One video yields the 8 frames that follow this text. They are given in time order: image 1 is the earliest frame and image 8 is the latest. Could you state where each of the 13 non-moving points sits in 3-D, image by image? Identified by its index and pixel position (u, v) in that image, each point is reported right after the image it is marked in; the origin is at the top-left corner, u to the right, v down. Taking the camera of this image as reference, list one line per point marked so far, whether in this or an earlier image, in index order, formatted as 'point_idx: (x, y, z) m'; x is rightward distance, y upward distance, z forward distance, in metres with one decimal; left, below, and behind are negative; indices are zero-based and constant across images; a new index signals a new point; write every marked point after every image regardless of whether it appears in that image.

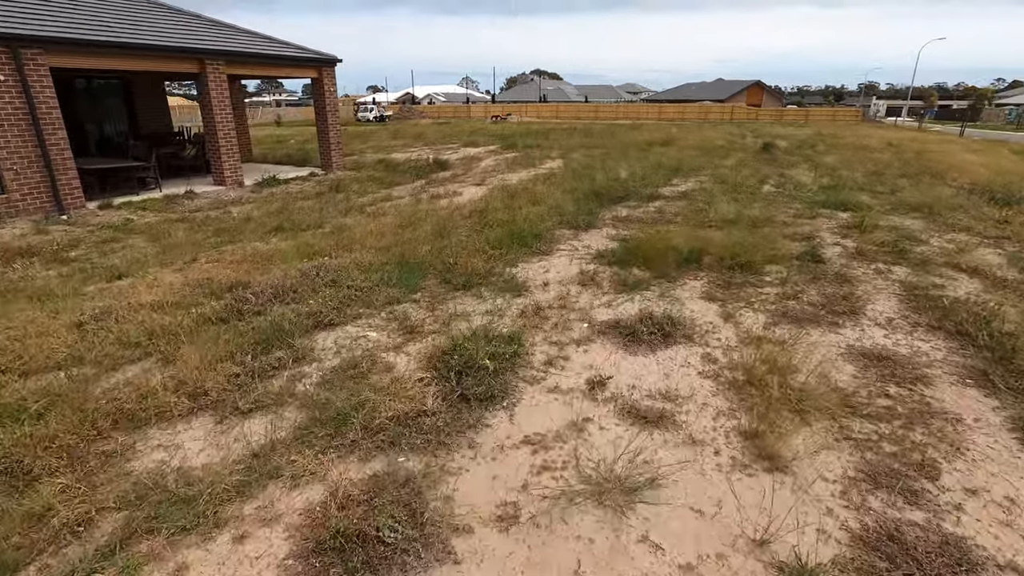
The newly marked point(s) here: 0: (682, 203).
0: (+2.9, +1.5, +9.2) m
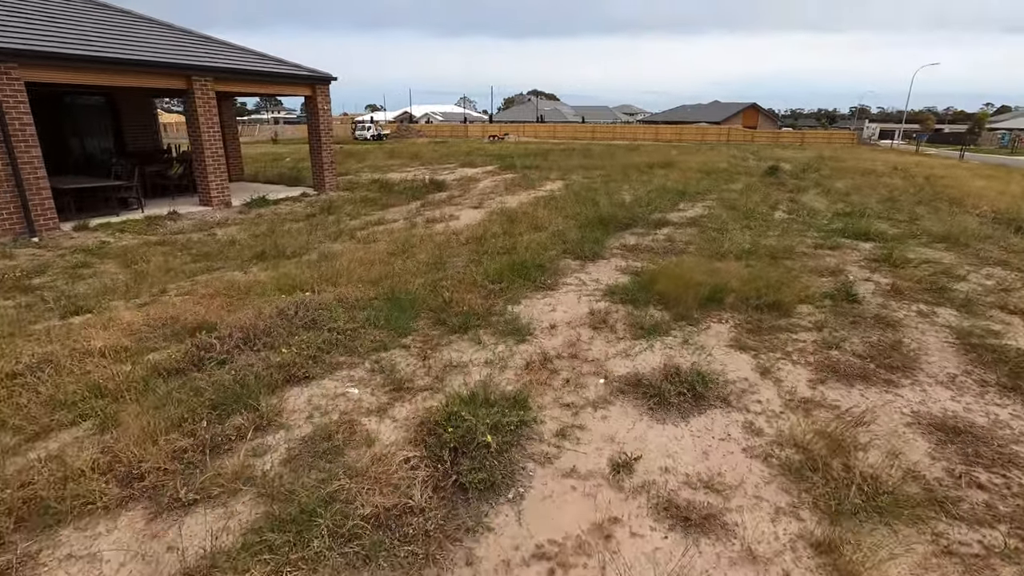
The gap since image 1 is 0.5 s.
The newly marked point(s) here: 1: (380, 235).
0: (+2.9, +0.9, +8.7) m
1: (-2.2, +0.9, +8.9) m
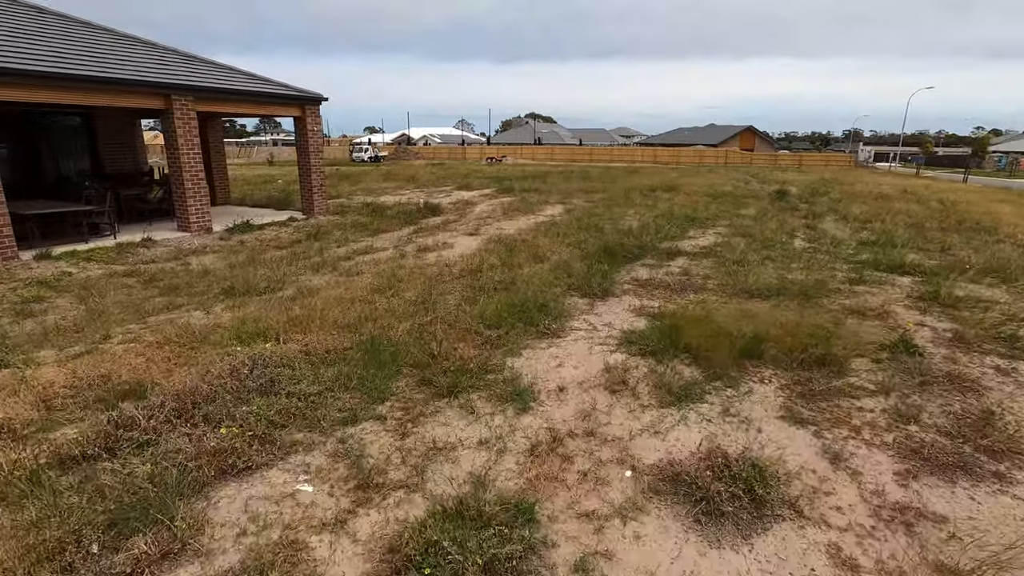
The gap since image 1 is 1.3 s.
0: (+2.9, +0.4, +7.9) m
1: (-2.2, +0.3, +8.1) m
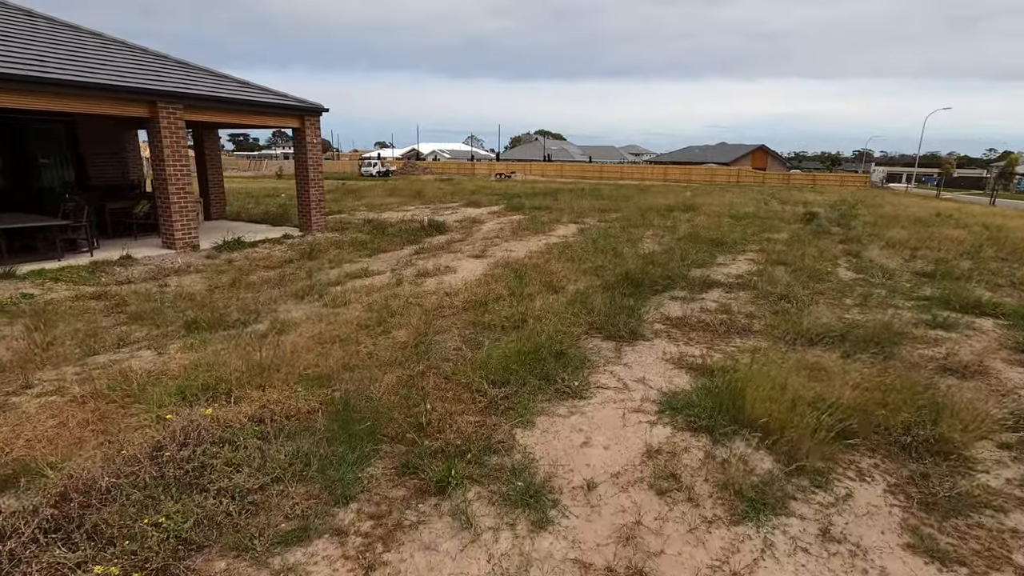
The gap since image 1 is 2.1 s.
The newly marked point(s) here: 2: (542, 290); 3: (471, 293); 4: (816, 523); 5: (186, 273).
0: (+3.1, -0.1, +6.8) m
1: (-2.1, -0.1, +7.1) m
2: (+0.4, 0.0, +7.2) m
3: (-0.5, -0.1, +7.0) m
4: (+1.5, -1.2, +2.6) m
5: (-6.2, +0.3, +10.1) m
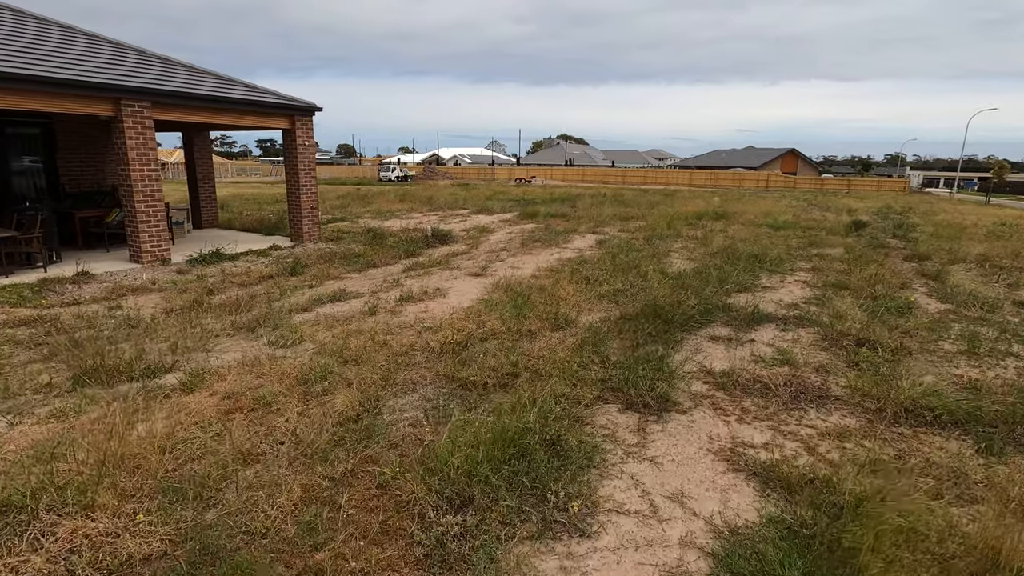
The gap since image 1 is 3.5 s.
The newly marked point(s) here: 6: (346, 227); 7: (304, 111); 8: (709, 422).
0: (+3.0, -0.5, +5.2) m
1: (-2.1, -0.5, +5.7) m
2: (+0.4, -0.4, +5.7) m
3: (-0.6, -0.4, +5.6) m
4: (+1.2, -1.5, +1.1) m
5: (-6.1, -0.1, +8.9) m
6: (-5.0, +1.8, +16.0) m
7: (-5.0, +4.2, +12.7) m
8: (+1.4, -0.9, +3.6) m
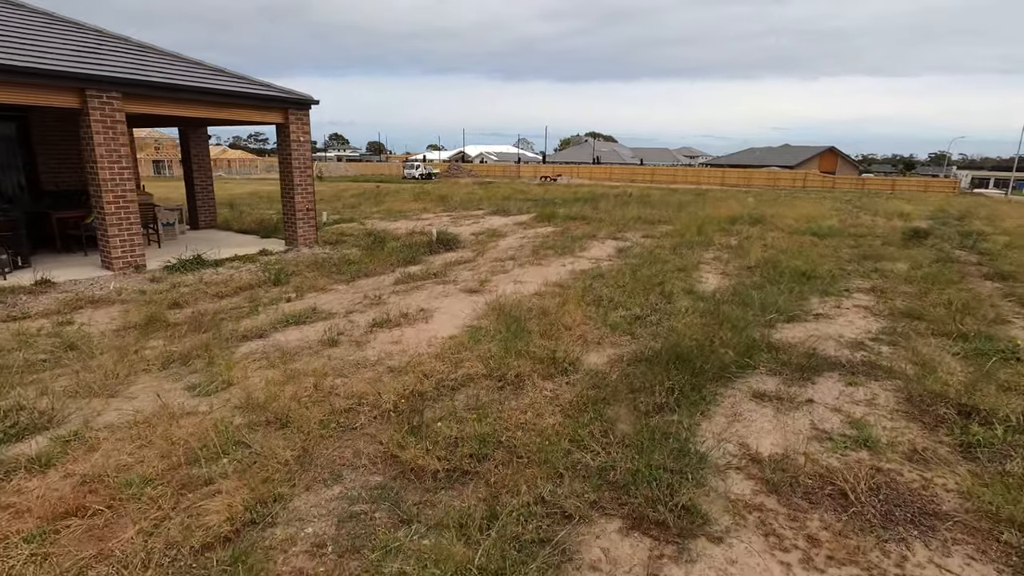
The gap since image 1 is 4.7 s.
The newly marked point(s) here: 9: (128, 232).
0: (+2.8, -0.8, +3.9) m
1: (-2.3, -0.7, +4.6) m
2: (+0.2, -0.7, +4.5) m
3: (-0.7, -0.7, +4.4) m
4: (+0.9, -1.8, -0.2) m
5: (-6.1, -0.2, +8.0) m
6: (-4.6, +1.7, +15.0) m
7: (-4.7, +4.1, +11.7) m
8: (+1.1, -1.2, +2.4) m
9: (-6.8, +1.0, +9.4) m
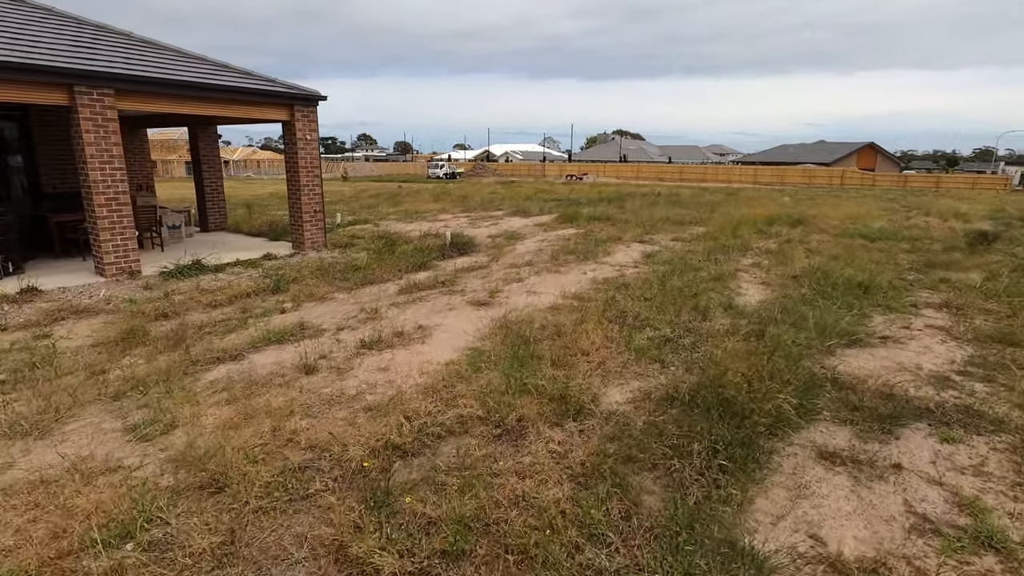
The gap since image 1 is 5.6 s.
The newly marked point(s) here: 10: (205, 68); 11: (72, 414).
0: (+2.8, -1.0, +2.9) m
1: (-2.3, -0.9, +3.9) m
2: (+0.2, -0.8, +3.6) m
3: (-0.7, -0.9, +3.6) m
4: (+0.6, -2.0, -1.0) m
5: (-5.9, -0.4, +7.5) m
6: (-4.1, +1.5, +14.4) m
7: (-4.3, +3.9, +11.1) m
8: (+1.0, -1.4, +1.5) m
9: (-6.5, +0.9, +8.9) m
10: (-5.9, +4.2, +10.2) m
11: (-3.3, -0.9, +4.1) m
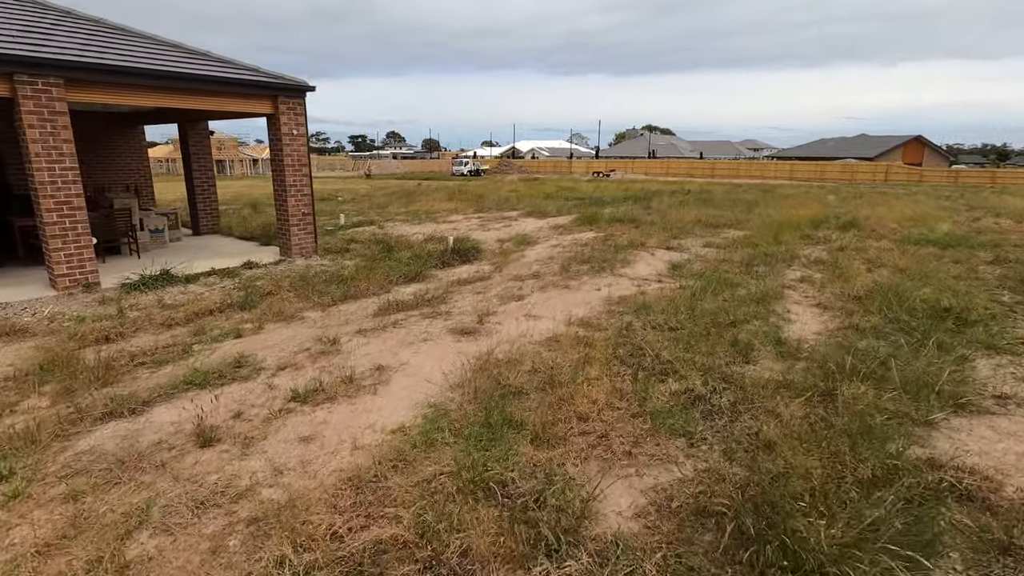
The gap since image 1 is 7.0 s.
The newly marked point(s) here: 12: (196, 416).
0: (+2.5, -1.3, +1.5) m
1: (-2.5, -1.1, +2.8) m
2: (0.0, -1.1, +2.4) m
3: (-1.0, -1.1, +2.4) m
4: (+0.1, -2.3, -2.3) m
5: (-6.0, -0.6, +6.5) m
6: (-3.7, +1.3, +13.3) m
7: (-4.2, +3.7, +10.0) m
8: (+0.6, -1.7, +0.2) m
9: (-6.5, +0.7, +7.9) m
10: (-5.8, +4.0, +9.2) m
11: (-3.6, -1.2, +3.0) m
12: (-2.3, -0.9, +3.8) m
